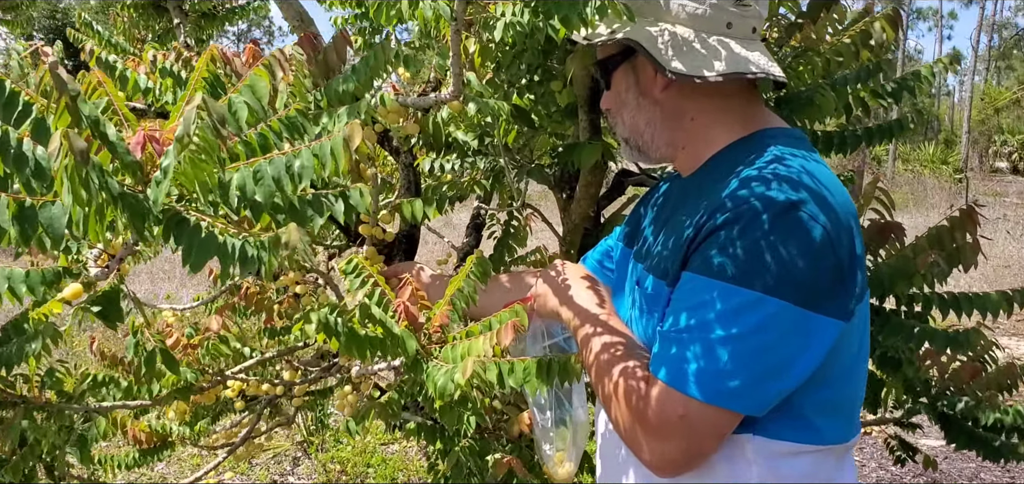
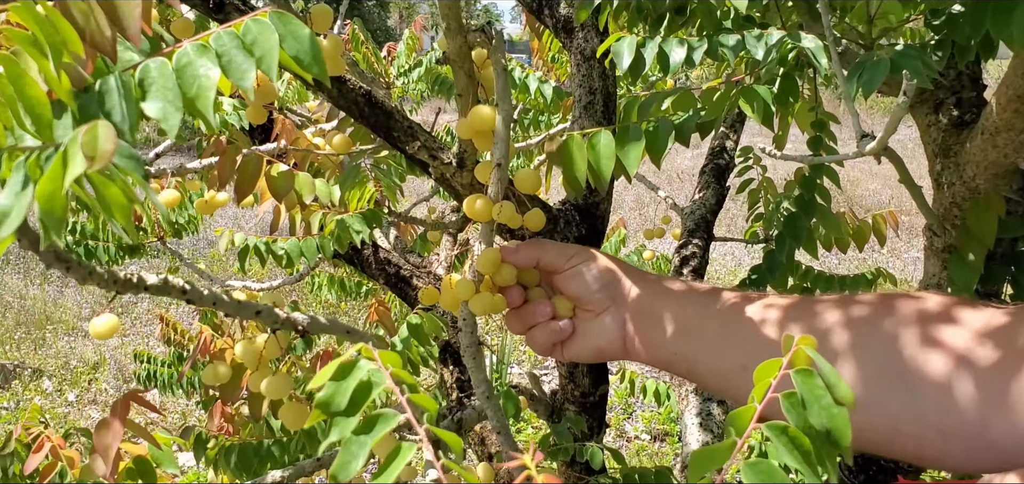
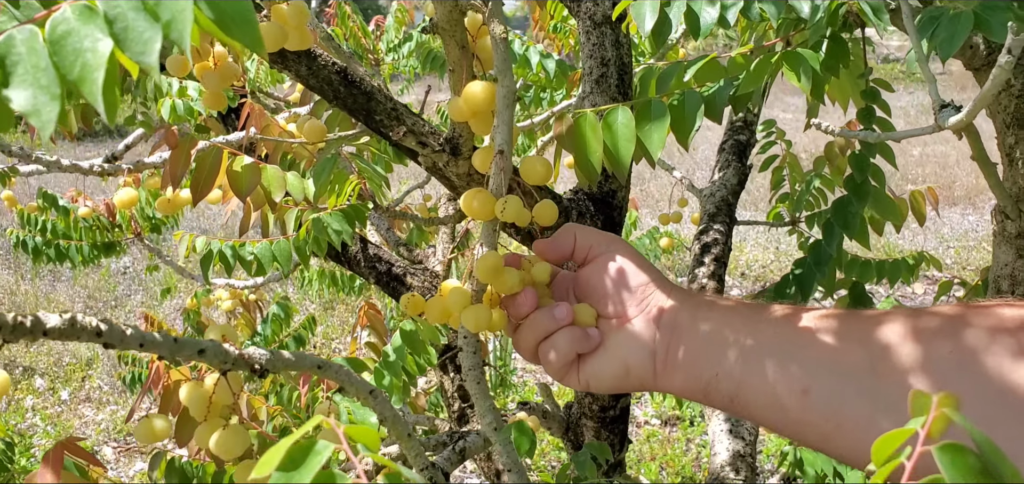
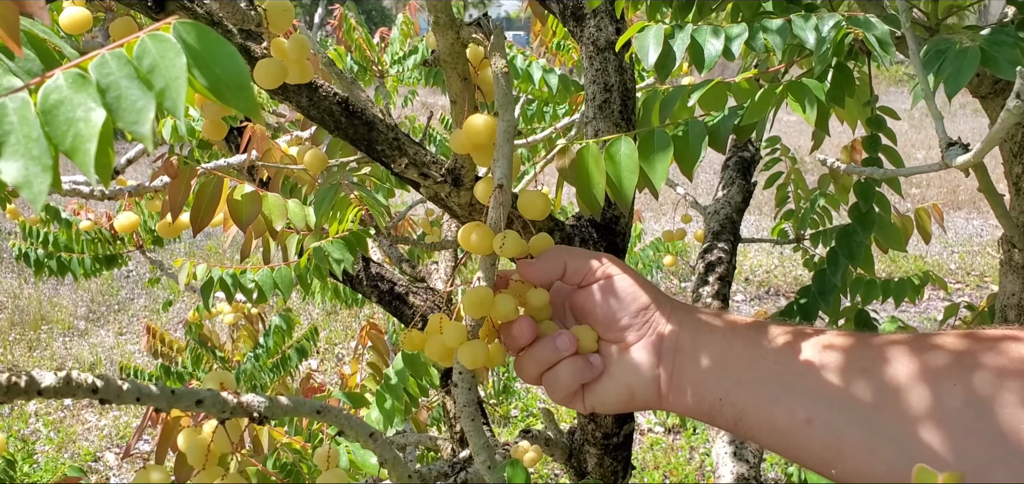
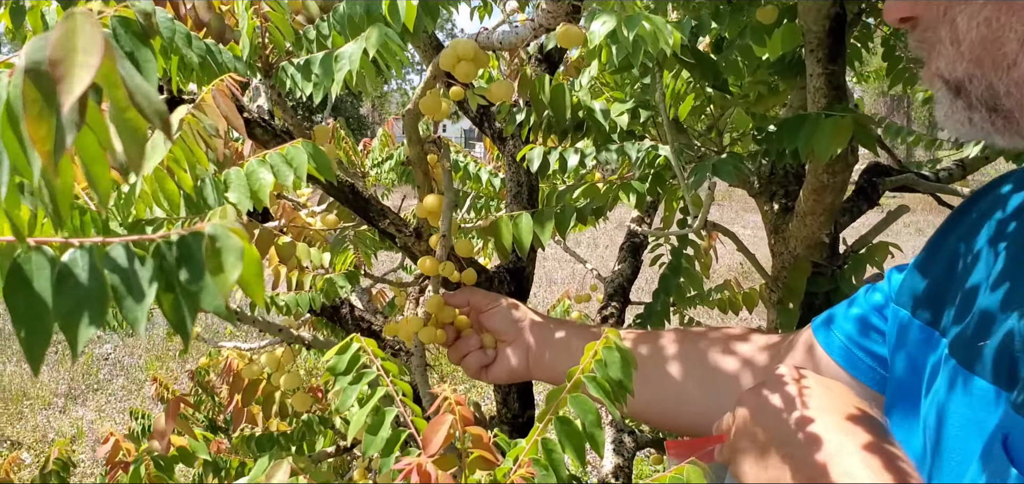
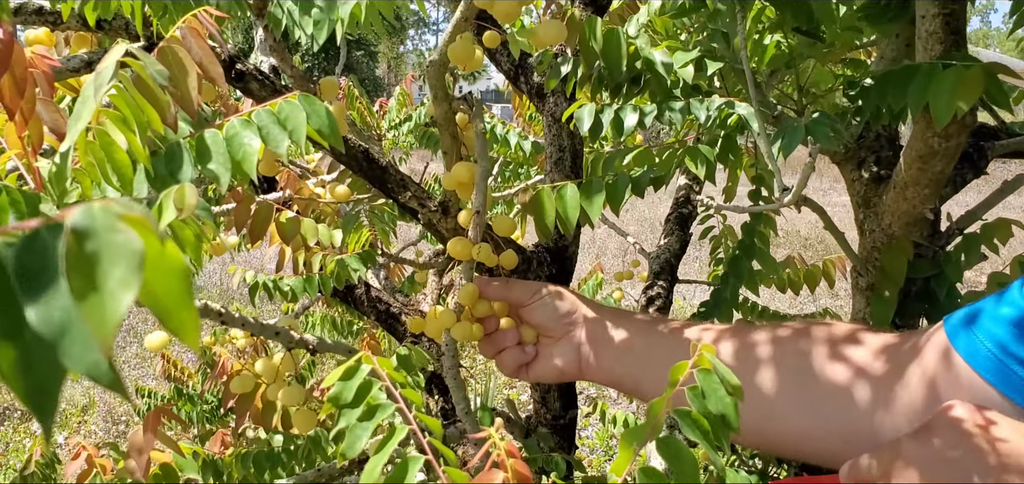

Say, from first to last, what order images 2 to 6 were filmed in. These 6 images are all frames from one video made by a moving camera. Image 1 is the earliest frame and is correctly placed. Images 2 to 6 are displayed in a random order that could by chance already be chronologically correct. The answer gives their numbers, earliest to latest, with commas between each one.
5, 6, 2, 4, 3
